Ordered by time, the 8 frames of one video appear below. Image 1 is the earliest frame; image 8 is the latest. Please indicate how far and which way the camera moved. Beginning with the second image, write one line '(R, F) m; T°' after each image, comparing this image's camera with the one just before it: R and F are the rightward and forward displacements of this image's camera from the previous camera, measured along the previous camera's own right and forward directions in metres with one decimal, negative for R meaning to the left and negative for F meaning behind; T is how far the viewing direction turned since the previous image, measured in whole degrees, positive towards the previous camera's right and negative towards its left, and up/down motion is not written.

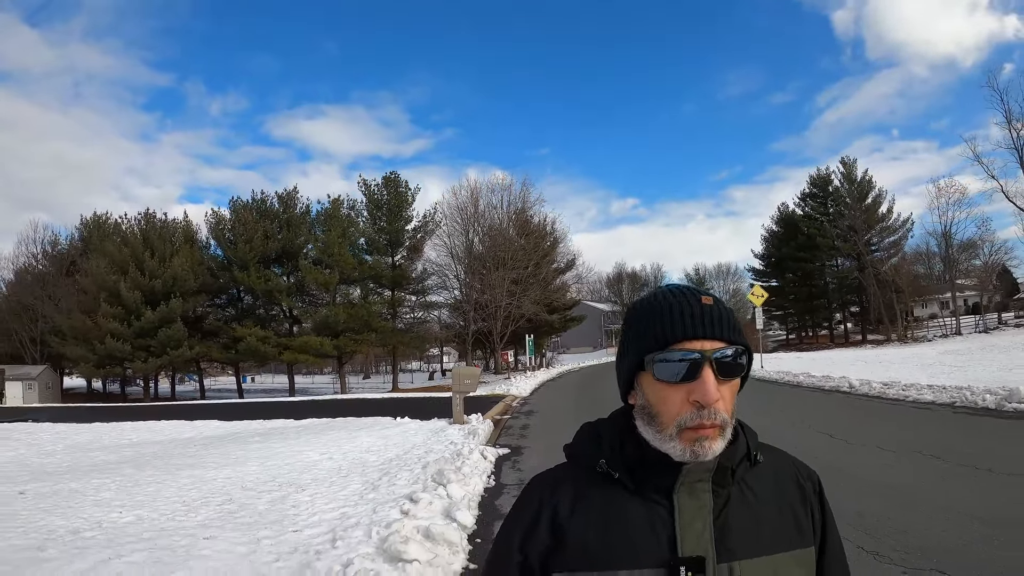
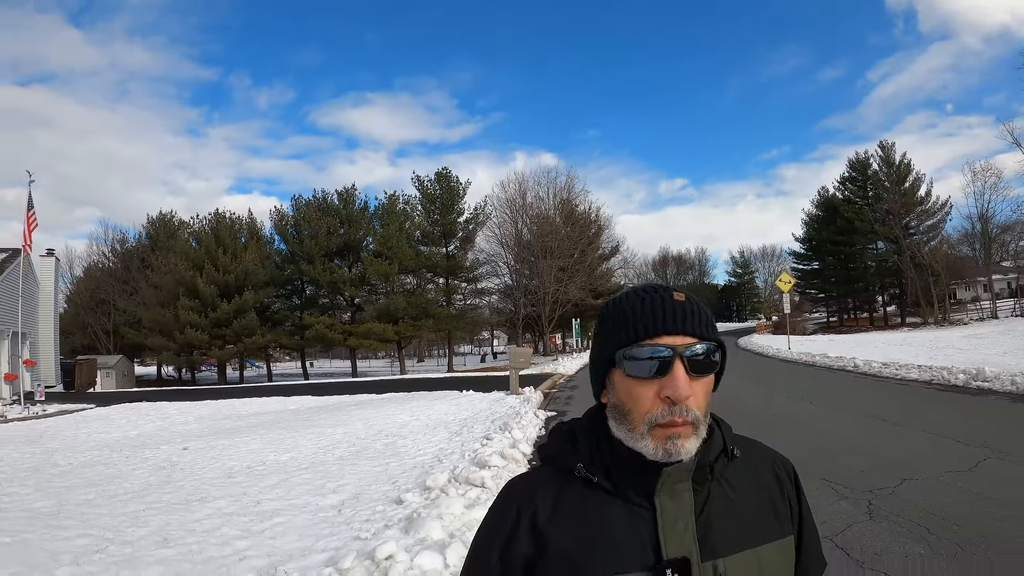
(0.0, -2.1) m; -4°
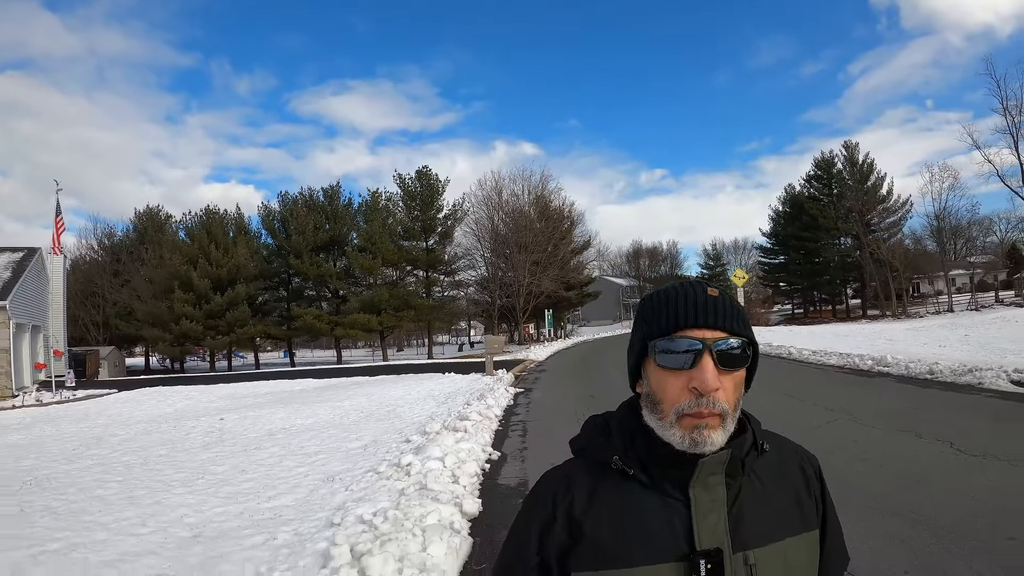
(+0.1, -2.0) m; +2°
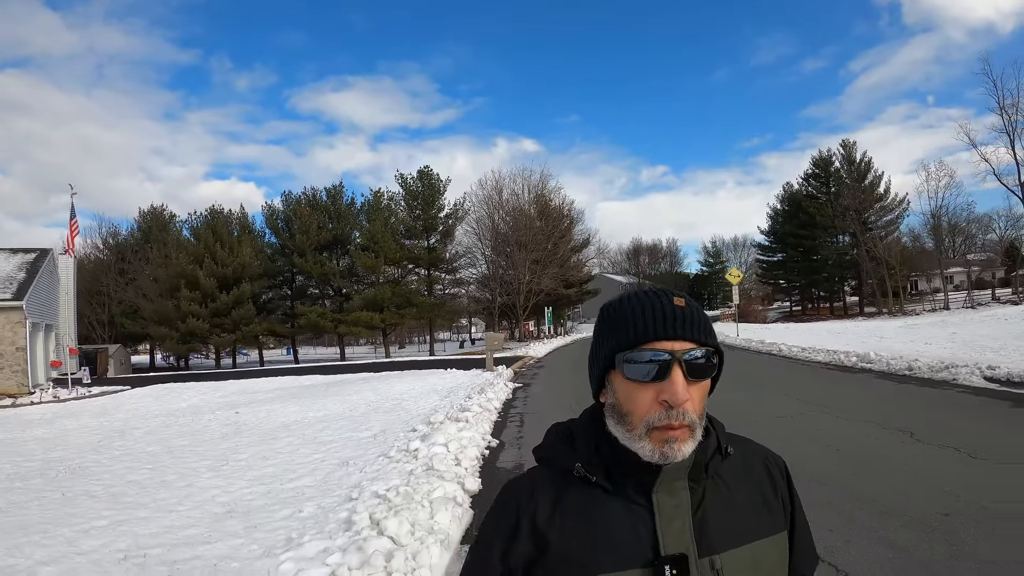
(0.0, -0.6) m; 0°
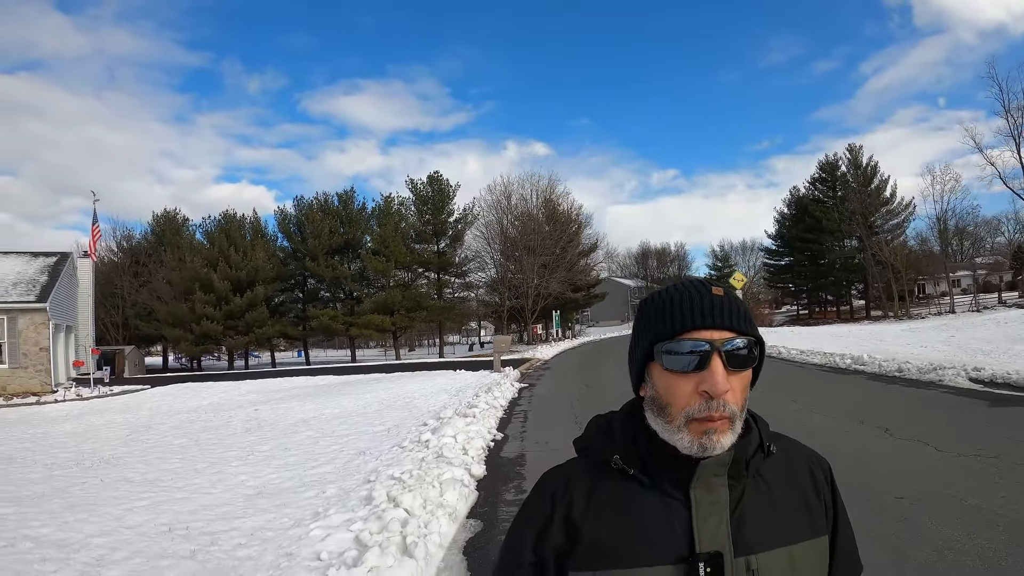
(+0.1, -0.6) m; -1°
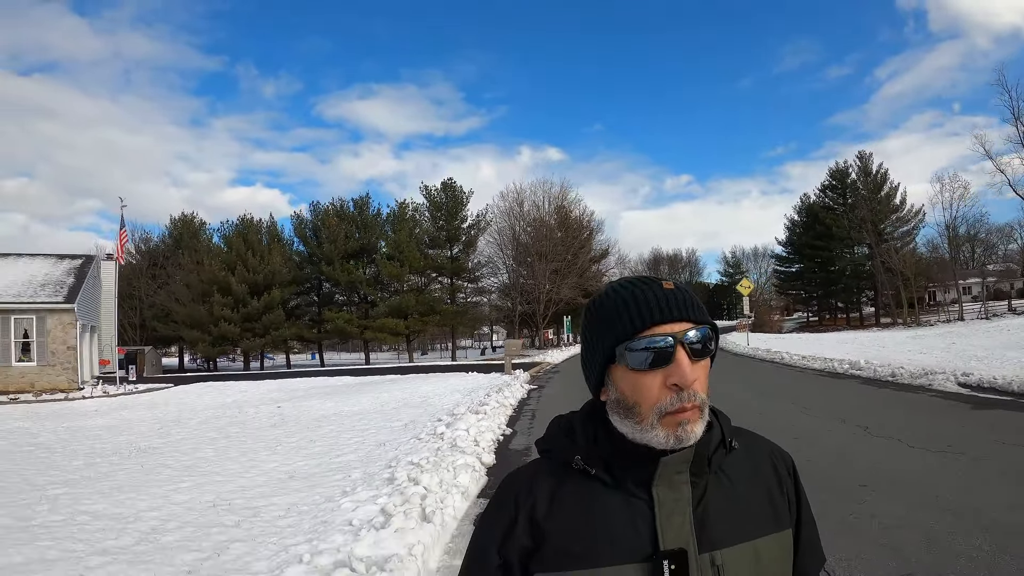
(0.0, -0.7) m; -1°
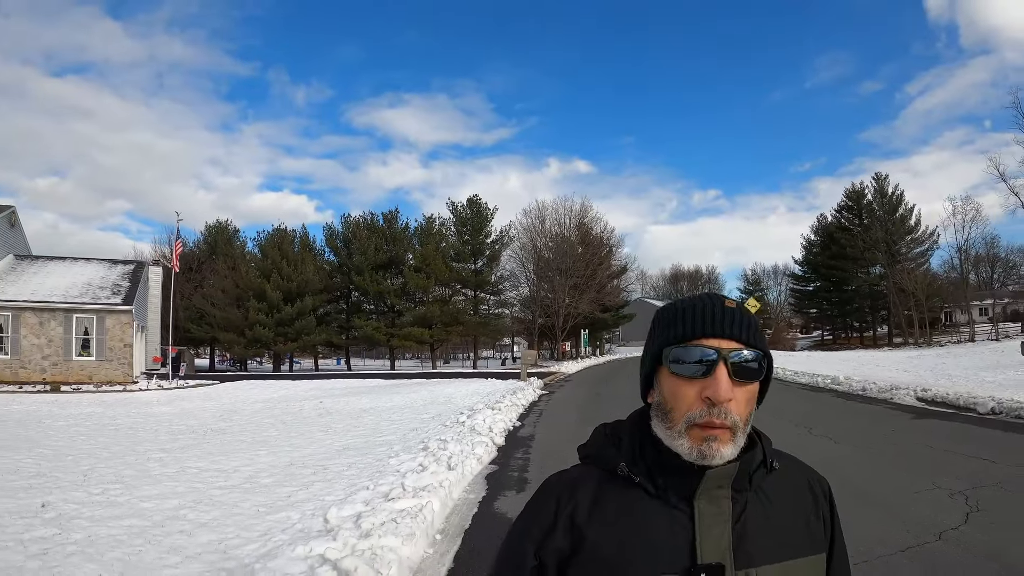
(+0.2, -1.9) m; -2°
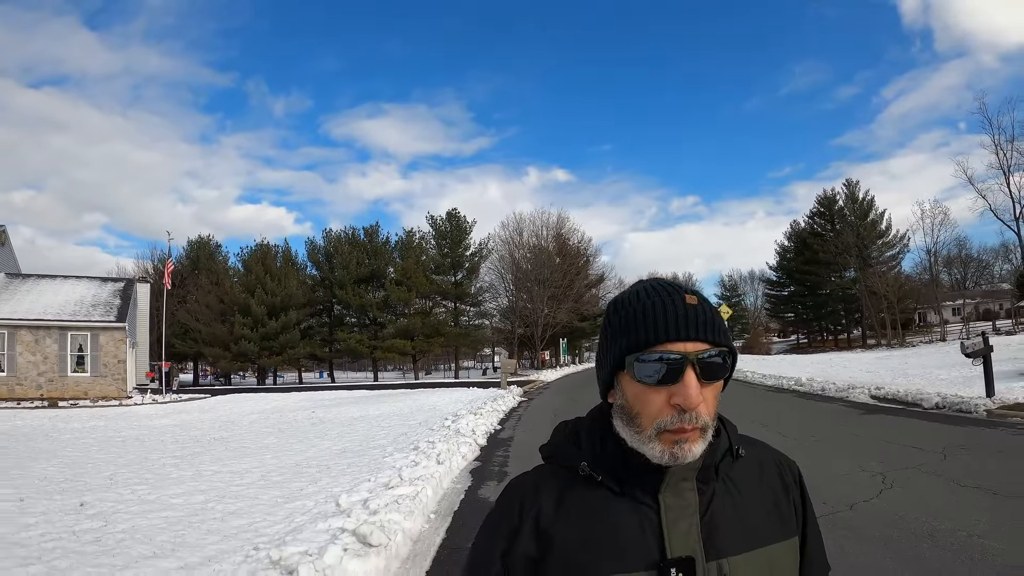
(+0.1, -0.6) m; +2°
